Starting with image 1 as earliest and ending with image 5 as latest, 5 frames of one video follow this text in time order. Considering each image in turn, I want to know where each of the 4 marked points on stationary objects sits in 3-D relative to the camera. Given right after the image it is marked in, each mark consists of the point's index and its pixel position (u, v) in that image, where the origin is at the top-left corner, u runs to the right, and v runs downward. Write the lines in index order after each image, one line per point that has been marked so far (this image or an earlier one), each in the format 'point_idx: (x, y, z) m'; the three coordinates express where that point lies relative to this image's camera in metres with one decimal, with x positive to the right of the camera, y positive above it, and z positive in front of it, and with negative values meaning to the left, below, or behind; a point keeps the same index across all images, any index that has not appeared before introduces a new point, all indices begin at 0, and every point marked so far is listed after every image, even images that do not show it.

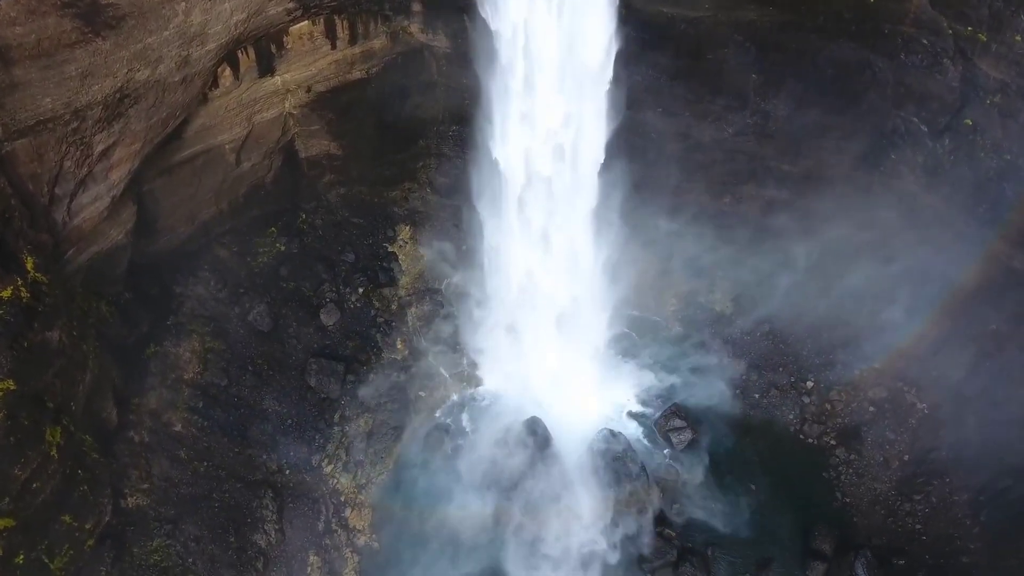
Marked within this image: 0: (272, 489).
0: (-6.0, -4.9, +15.8) m
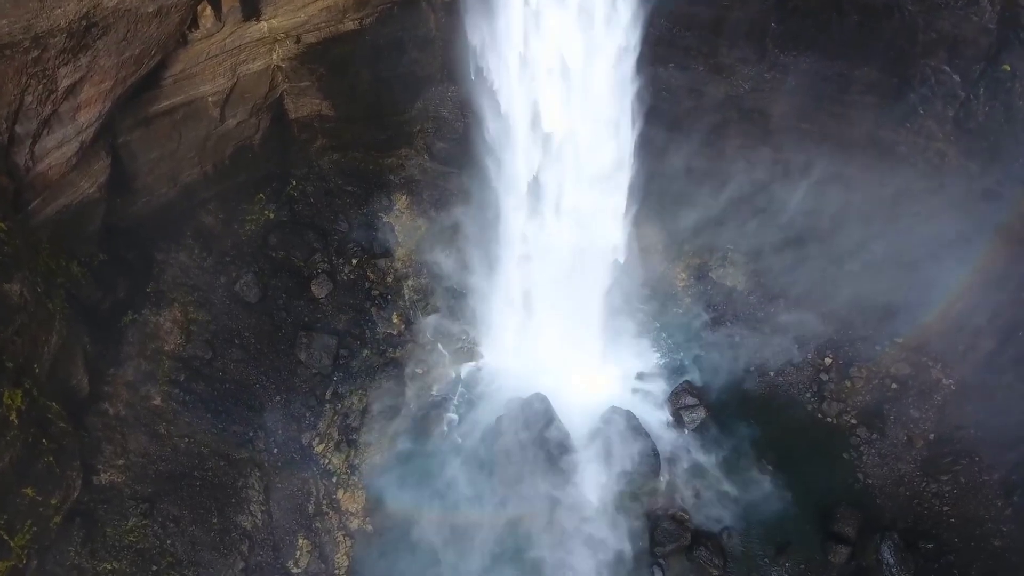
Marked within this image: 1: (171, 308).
0: (-5.9, -4.1, +14.8) m
1: (-7.7, -0.4, +14.5) m
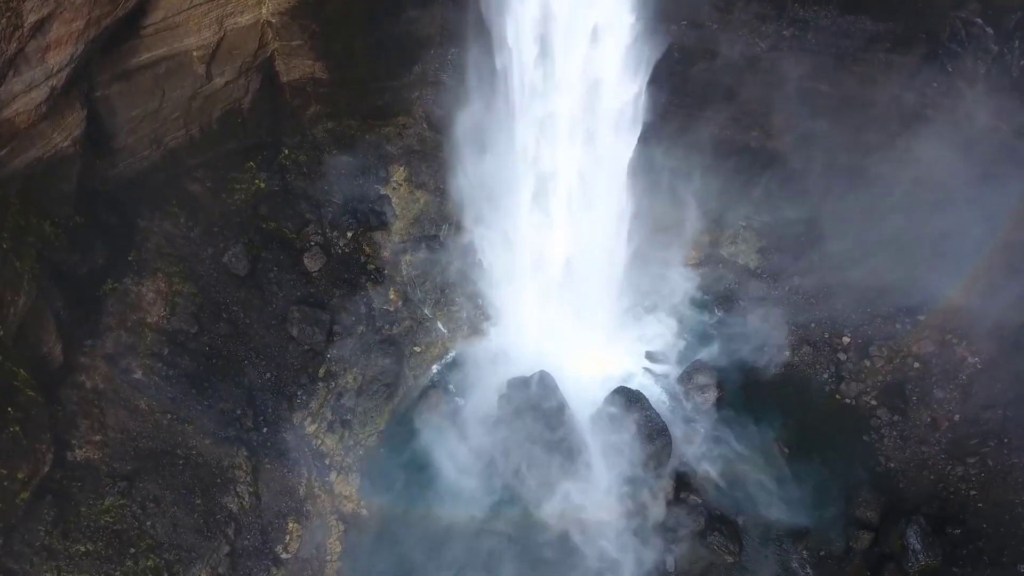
0: (-5.8, -3.5, +14.0) m
1: (-7.6, +0.2, +13.6) m
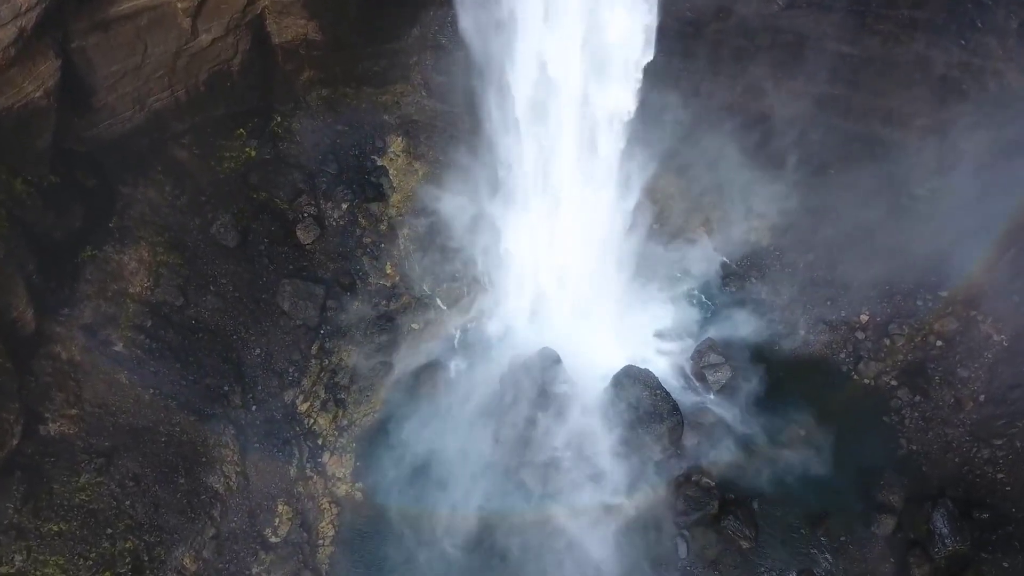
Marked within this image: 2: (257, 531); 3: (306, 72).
0: (-5.8, -2.8, +13.2) m
1: (-7.6, +0.9, +12.9) m
2: (-5.2, -5.0, +13.0) m
3: (-4.9, +5.2, +15.3) m
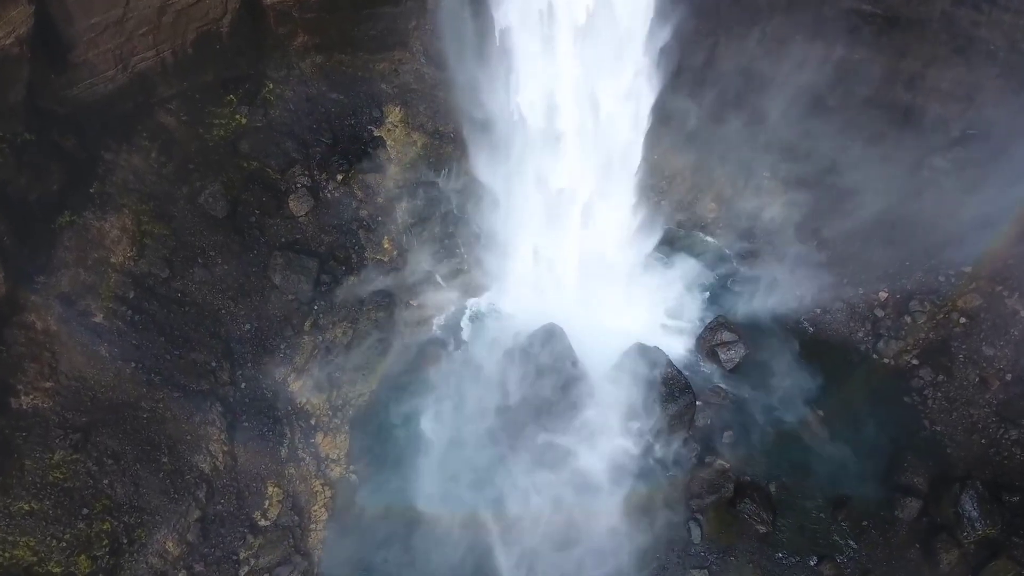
0: (-5.7, -2.2, +12.5) m
1: (-7.5, +1.5, +12.2) m
2: (-5.1, -4.4, +12.3) m
3: (-4.8, +5.7, +14.6) m
